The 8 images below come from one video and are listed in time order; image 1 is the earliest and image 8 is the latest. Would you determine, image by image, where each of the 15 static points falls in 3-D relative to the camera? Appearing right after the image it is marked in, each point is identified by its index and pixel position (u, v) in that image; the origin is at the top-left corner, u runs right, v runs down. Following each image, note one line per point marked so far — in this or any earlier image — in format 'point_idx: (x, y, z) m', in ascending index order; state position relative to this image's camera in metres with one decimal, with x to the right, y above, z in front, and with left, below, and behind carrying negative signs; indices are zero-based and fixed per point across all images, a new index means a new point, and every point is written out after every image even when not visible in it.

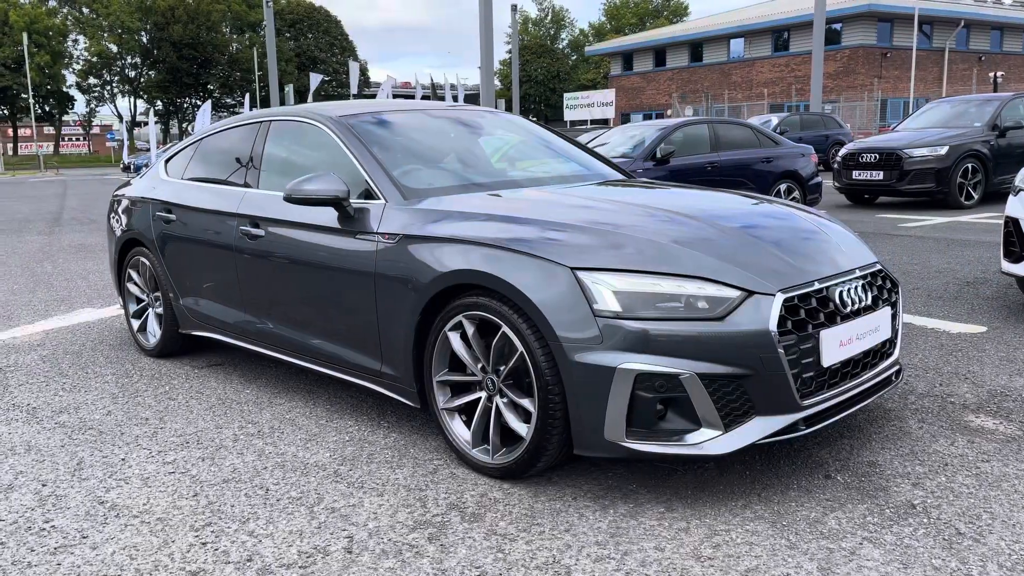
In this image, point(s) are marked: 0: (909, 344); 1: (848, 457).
0: (+2.1, -0.3, +4.5) m
1: (+1.2, -0.6, +2.9) m
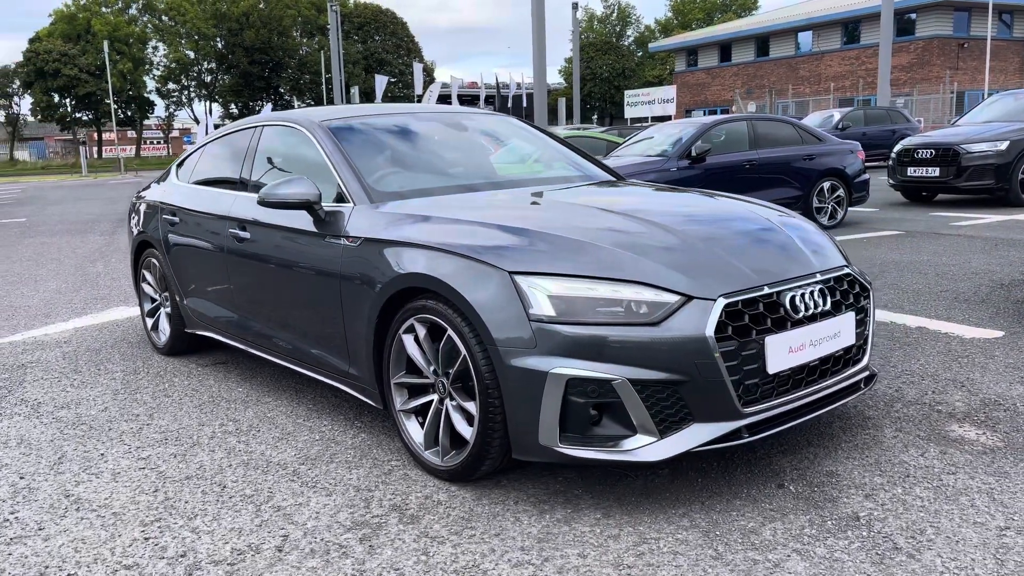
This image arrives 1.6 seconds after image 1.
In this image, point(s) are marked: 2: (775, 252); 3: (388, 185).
0: (+2.1, -0.3, +4.3) m
1: (+1.0, -0.6, +2.8) m
2: (+0.9, +0.1, +2.8) m
3: (-0.5, +0.4, +3.6) m
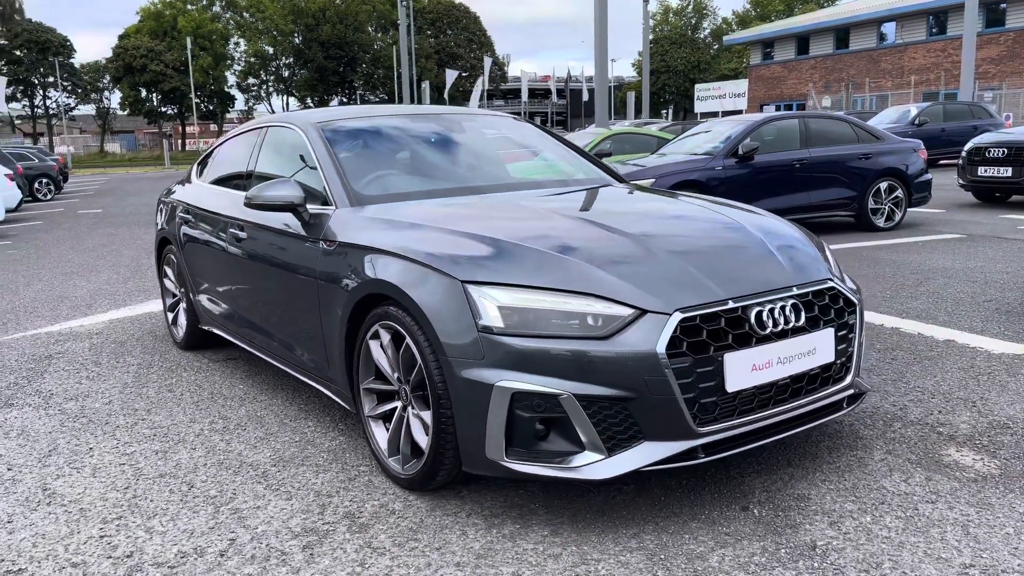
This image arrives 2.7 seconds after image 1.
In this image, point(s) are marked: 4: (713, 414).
0: (+2.0, -0.4, +4.1) m
1: (+0.9, -0.6, +2.7) m
2: (+0.7, +0.1, +2.7) m
3: (-0.6, +0.4, +3.5) m
4: (+0.6, -0.4, +2.4) m
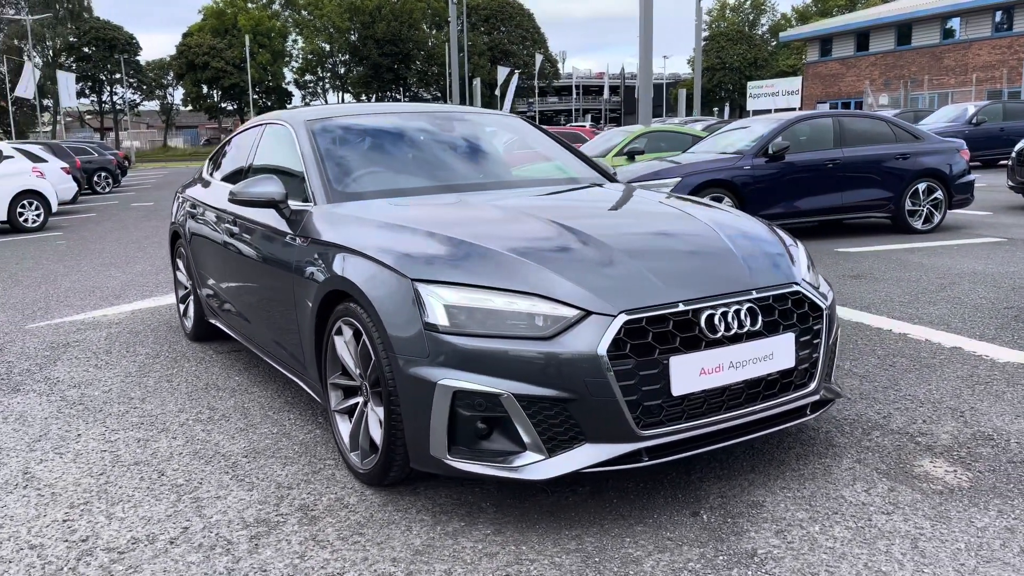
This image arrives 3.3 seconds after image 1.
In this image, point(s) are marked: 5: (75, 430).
0: (+2.0, -0.4, +4.0) m
1: (+0.7, -0.7, +2.7) m
2: (+0.6, +0.1, +2.6) m
3: (-0.7, +0.5, +3.6) m
4: (+0.4, -0.4, +2.4) m
5: (-1.8, -0.6, +3.5) m
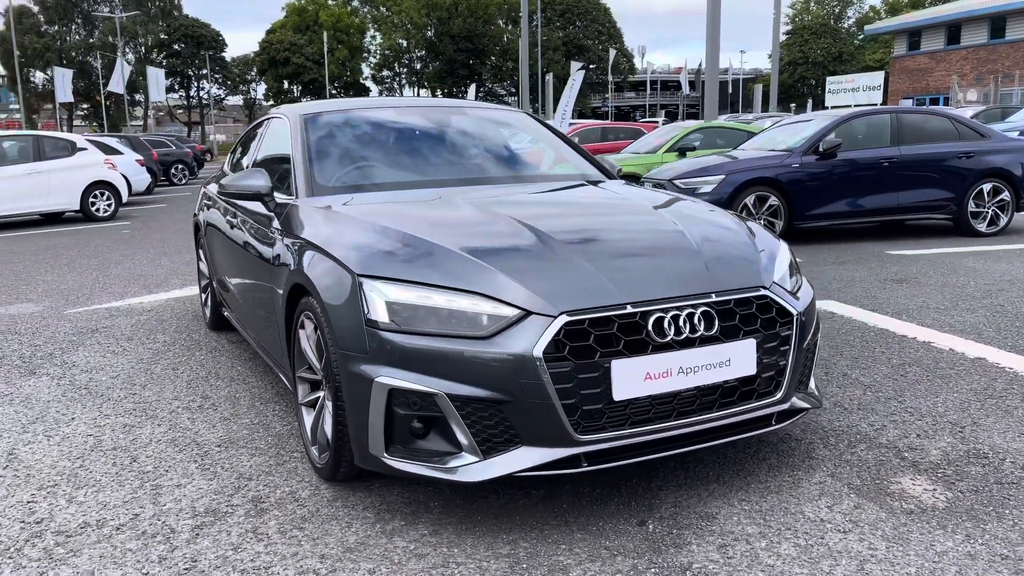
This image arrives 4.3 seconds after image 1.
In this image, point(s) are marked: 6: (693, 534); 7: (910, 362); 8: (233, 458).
0: (+1.9, -0.4, +3.8) m
1: (+0.5, -0.7, +2.6) m
2: (+0.4, +0.1, +2.5) m
3: (-0.7, +0.5, +3.6) m
4: (+0.2, -0.4, +2.3) m
5: (-1.9, -0.5, +3.6) m
6: (+0.5, -0.7, +2.4) m
7: (+2.0, -0.4, +4.1) m
8: (-1.0, -0.6, +3.1) m
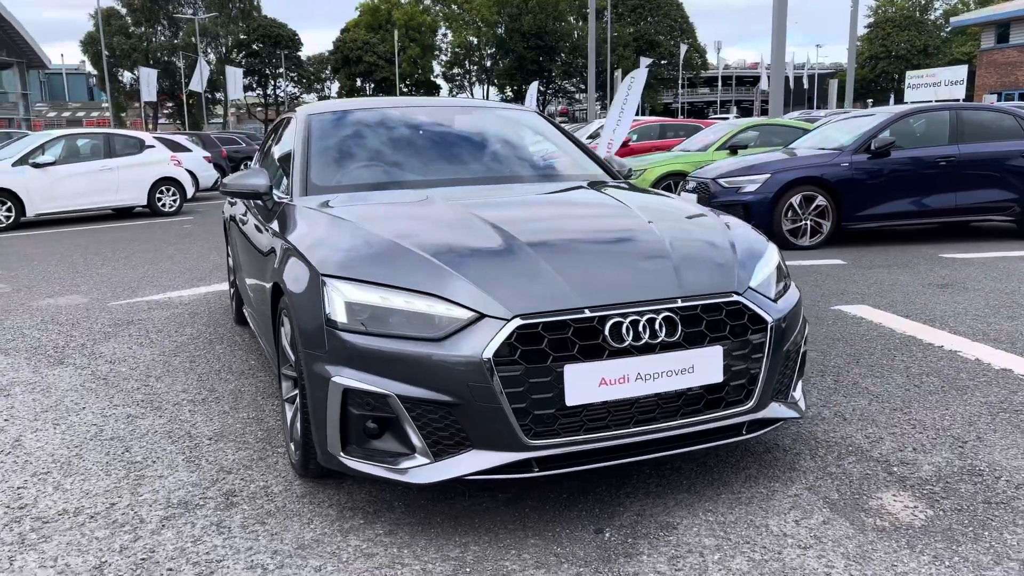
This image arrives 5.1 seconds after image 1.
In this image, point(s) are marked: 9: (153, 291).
0: (+1.9, -0.5, +3.6) m
1: (+0.4, -0.7, +2.5) m
2: (+0.3, 0.0, +2.5) m
3: (-0.7, +0.5, +3.6) m
4: (+0.1, -0.4, +2.3) m
5: (-1.9, -0.5, +3.8) m
6: (+0.4, -0.7, +2.3) m
7: (+2.0, -0.4, +4.0) m
8: (-1.1, -0.6, +3.1) m
9: (-3.0, 0.0, +7.0) m
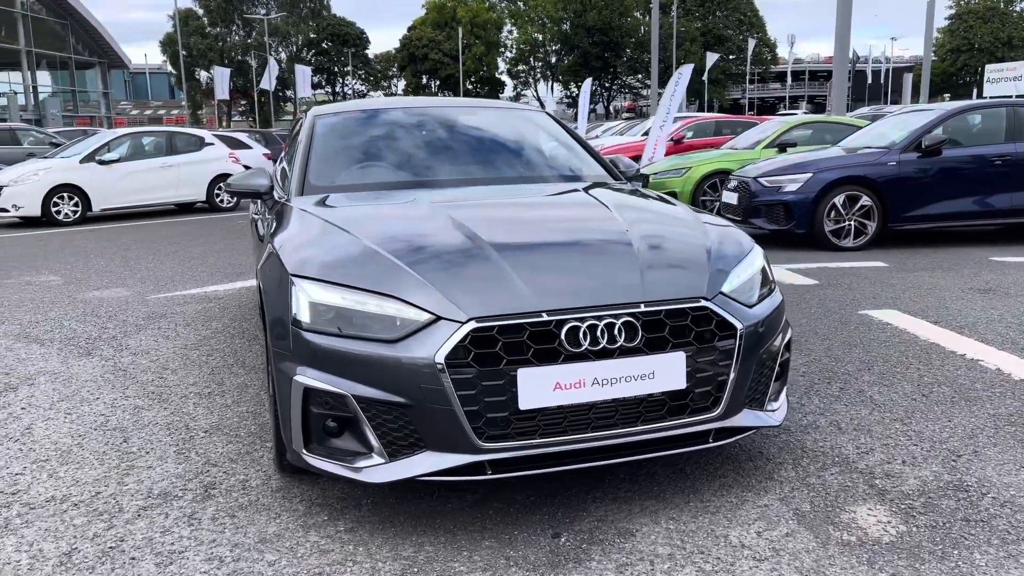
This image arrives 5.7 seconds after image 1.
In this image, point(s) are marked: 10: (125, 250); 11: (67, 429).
0: (+1.9, -0.5, +3.5) m
1: (+0.3, -0.7, +2.5) m
2: (+0.2, 0.0, +2.5) m
3: (-0.7, +0.5, +3.7) m
4: (0.0, -0.4, +2.3) m
5: (-2.0, -0.5, +4.0) m
6: (+0.2, -0.7, +2.3) m
7: (+2.0, -0.4, +3.8) m
8: (-1.2, -0.6, +3.2) m
9: (-2.8, 0.0, +7.3) m
10: (-4.6, +0.5, +10.0) m
11: (-1.8, -0.6, +3.5) m
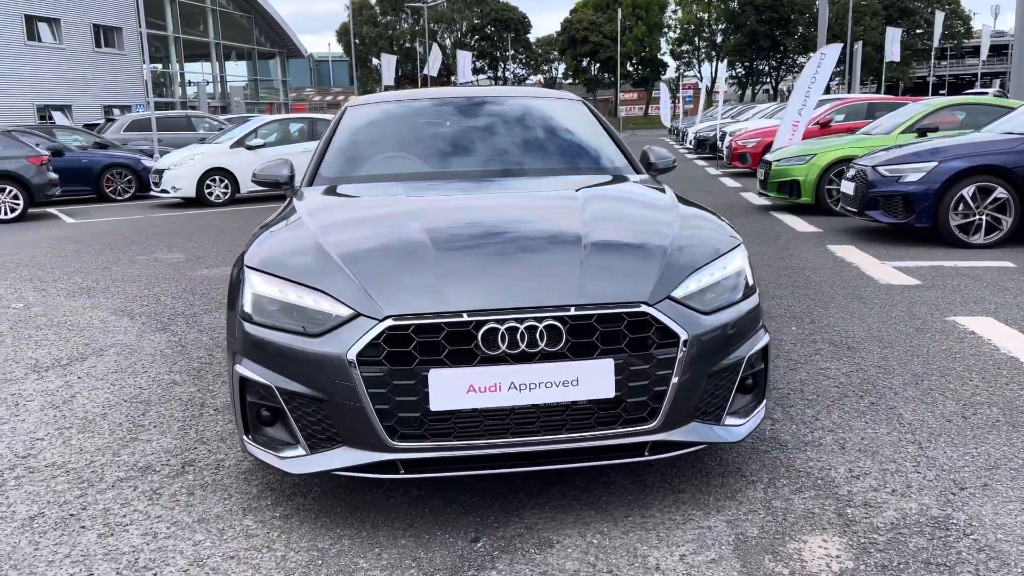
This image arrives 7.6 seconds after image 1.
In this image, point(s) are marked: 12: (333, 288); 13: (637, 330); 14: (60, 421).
0: (+1.8, -0.5, +3.1) m
1: (+0.1, -0.7, +2.4) m
2: (0.0, 0.0, +2.4) m
3: (-0.7, +0.5, +3.8) m
4: (-0.3, -0.4, +2.3) m
5: (-1.9, -0.4, +4.3) m
6: (0.0, -0.7, +2.2) m
7: (+2.0, -0.5, +3.4) m
8: (-1.2, -0.5, +3.4) m
9: (-2.0, +0.2, +7.6) m
10: (-3.3, +0.7, +10.7) m
11: (-1.8, -0.5, +3.8) m
12: (-0.5, 0.0, +2.4) m
13: (+0.3, -0.1, +2.3) m
14: (-1.9, -0.5, +3.5) m
